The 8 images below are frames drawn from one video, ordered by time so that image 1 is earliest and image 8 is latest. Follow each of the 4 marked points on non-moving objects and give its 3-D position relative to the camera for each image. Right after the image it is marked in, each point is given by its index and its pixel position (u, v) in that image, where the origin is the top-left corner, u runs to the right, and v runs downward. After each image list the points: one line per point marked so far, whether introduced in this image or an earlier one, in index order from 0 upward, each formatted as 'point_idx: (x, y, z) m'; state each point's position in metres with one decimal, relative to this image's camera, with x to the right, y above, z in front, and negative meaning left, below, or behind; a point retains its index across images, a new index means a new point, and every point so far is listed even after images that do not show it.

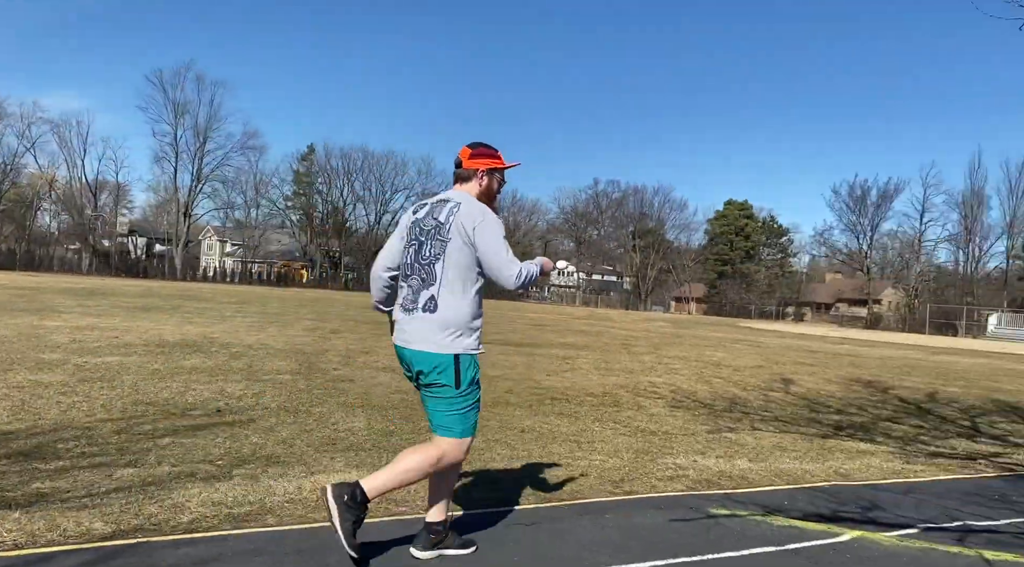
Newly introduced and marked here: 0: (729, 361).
0: (+5.2, -1.9, +19.0) m
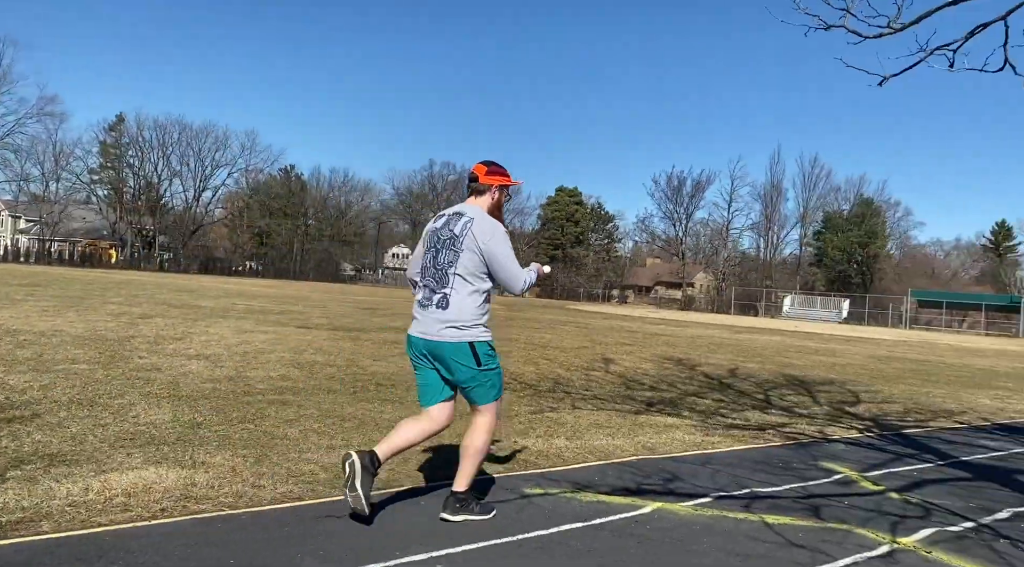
0: (+1.0, -1.5, +19.6) m
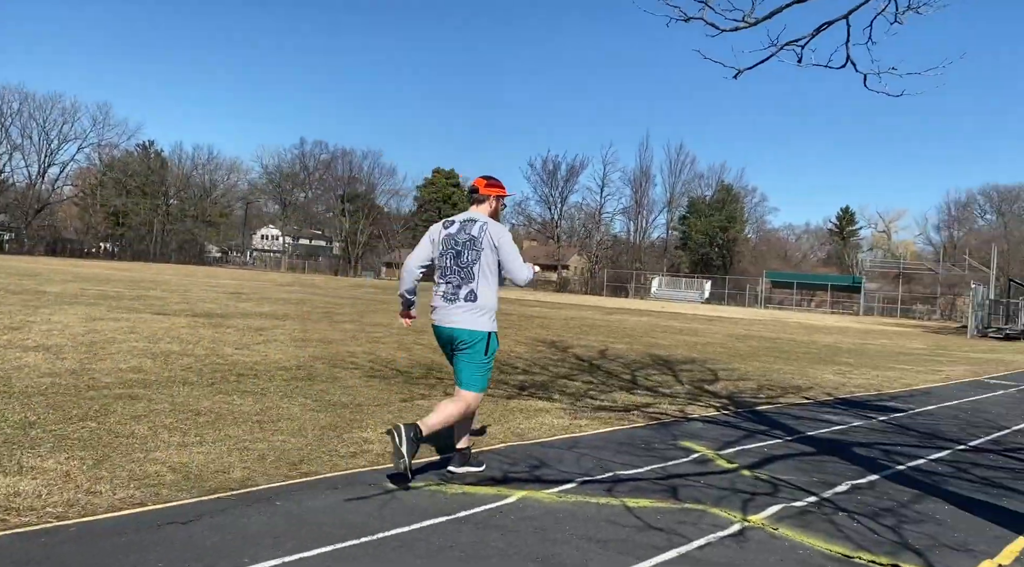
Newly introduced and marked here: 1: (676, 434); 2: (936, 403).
0: (-2.1, -1.1, +19.5) m
1: (+1.4, -1.3, +6.7) m
2: (+5.6, -1.6, +10.4) m
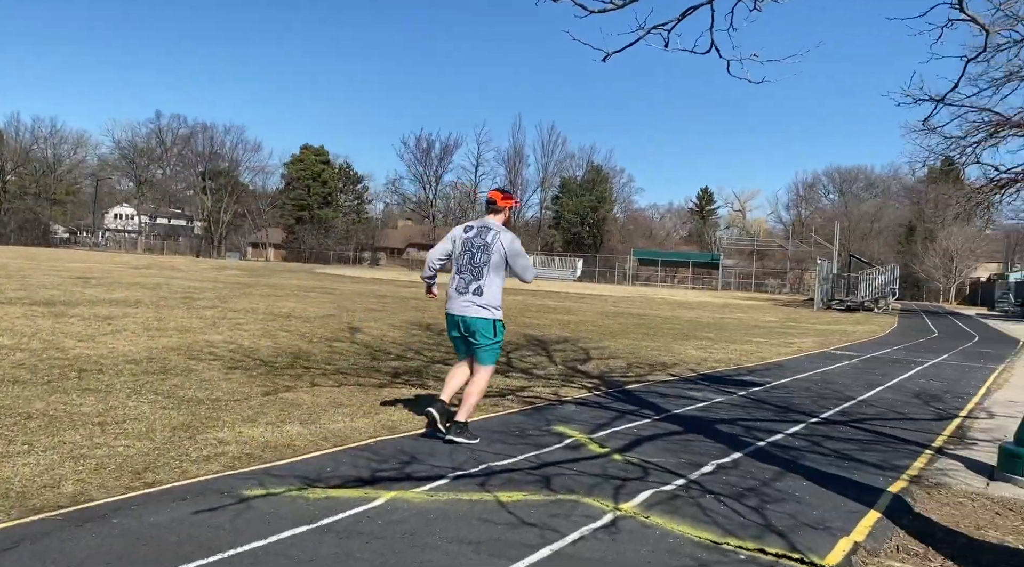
0: (-5.1, -0.6, +18.7) m
1: (+0.3, -1.1, +6.6) m
2: (+3.9, -1.3, +11.0) m
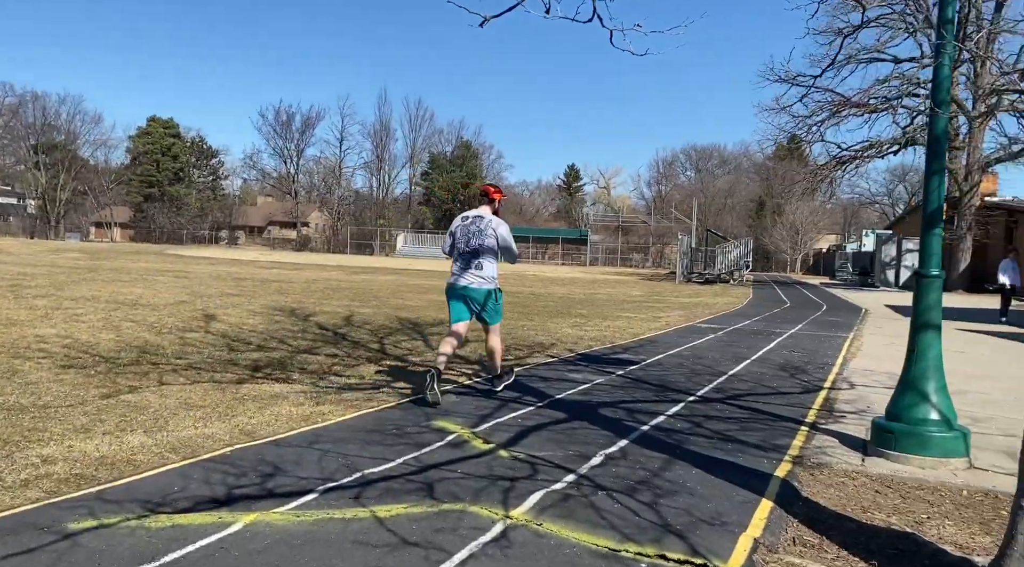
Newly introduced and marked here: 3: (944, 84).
0: (-8.1, -0.3, +17.2) m
1: (-0.7, -1.0, +6.2) m
2: (+2.1, -1.0, +11.1) m
3: (+2.8, +1.3, +5.1) m
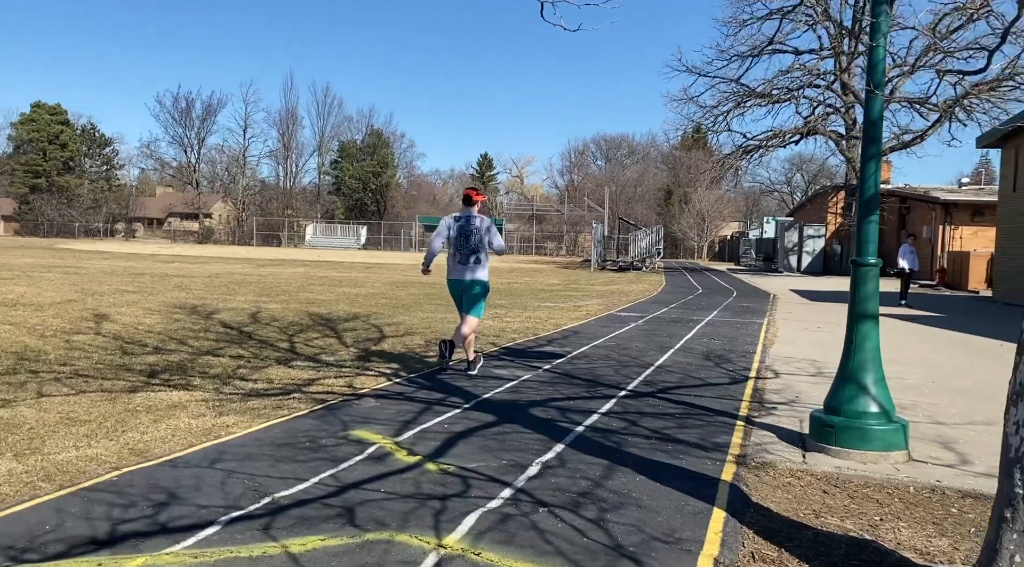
0: (-9.8, -0.3, +15.8) m
1: (-1.2, -1.0, +5.7) m
2: (+1.0, -0.8, +10.9) m
3: (+2.3, +1.4, +5.0) m
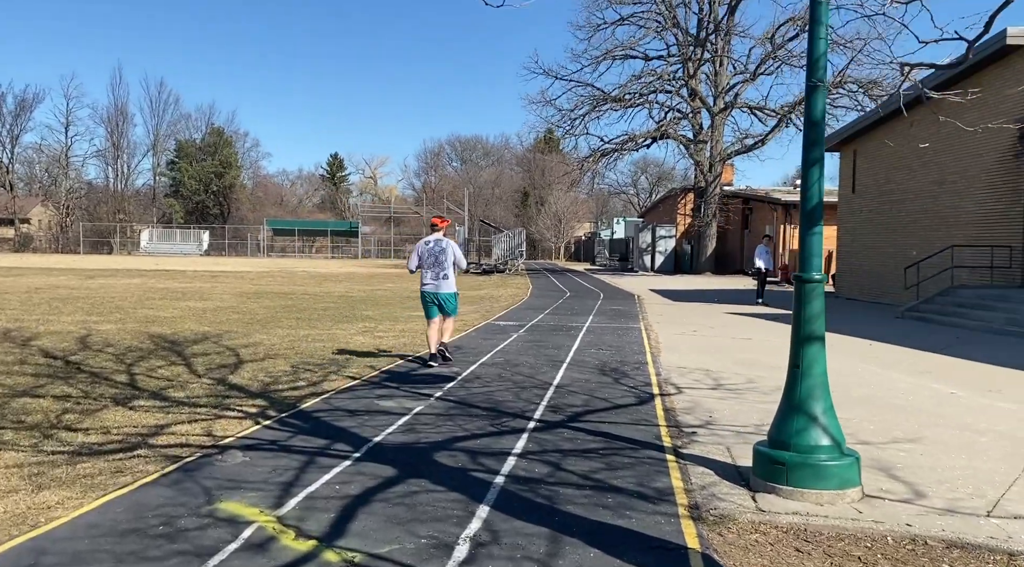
0: (-12.1, -0.7, +13.0) m
1: (-1.8, -1.2, +4.6) m
2: (-0.5, -1.0, +10.1) m
3: (+1.8, +1.3, +4.5) m
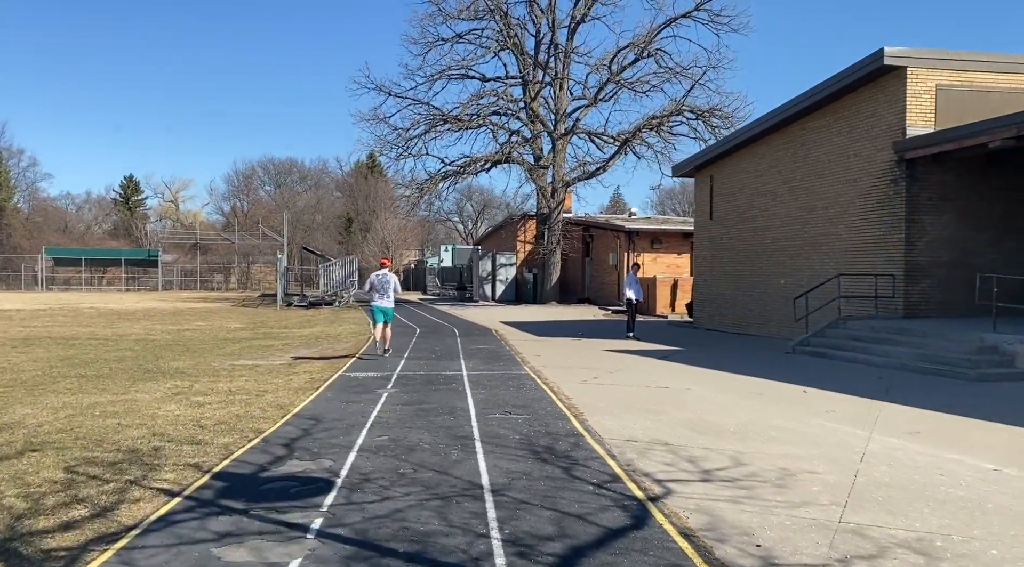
0: (-13.4, -1.4, +7.4) m
1: (-1.5, -1.5, +1.6) m
2: (-1.6, -1.5, +7.2) m
3: (+1.9, +1.0, +2.4) m
